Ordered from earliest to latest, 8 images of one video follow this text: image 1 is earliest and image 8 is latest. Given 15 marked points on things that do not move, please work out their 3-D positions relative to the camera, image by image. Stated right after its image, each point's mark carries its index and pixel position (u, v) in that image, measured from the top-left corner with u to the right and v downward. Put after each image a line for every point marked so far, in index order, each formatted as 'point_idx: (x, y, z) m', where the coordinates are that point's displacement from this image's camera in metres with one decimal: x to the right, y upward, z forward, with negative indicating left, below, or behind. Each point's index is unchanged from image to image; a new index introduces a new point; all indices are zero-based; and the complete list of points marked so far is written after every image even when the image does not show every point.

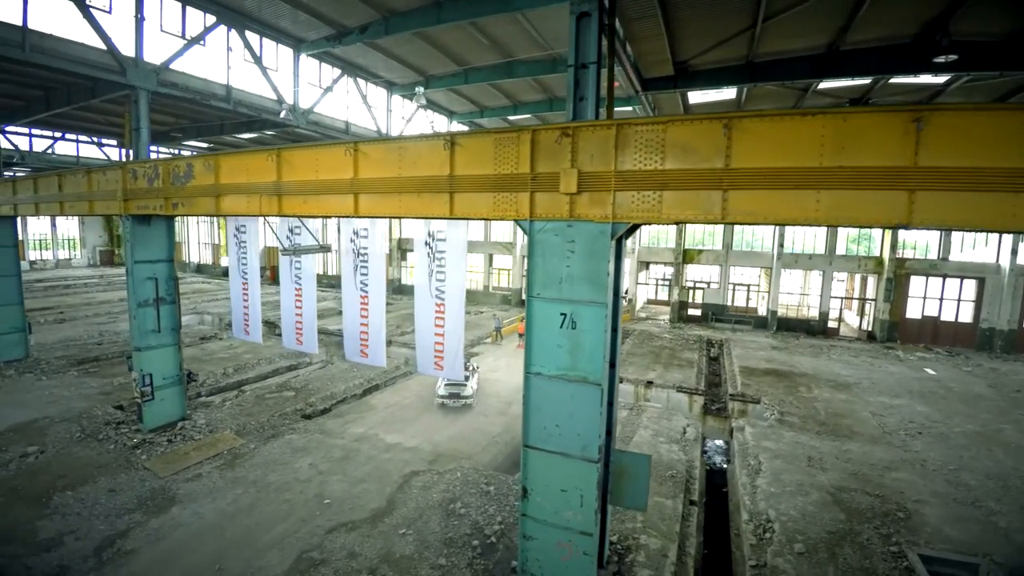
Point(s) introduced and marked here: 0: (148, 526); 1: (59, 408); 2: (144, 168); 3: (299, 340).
0: (-6.6, -4.3, +8.1) m
1: (-12.0, -3.2, +12.0) m
2: (-8.1, +2.7, +10.0) m
3: (-4.6, -1.1, +10.1) m
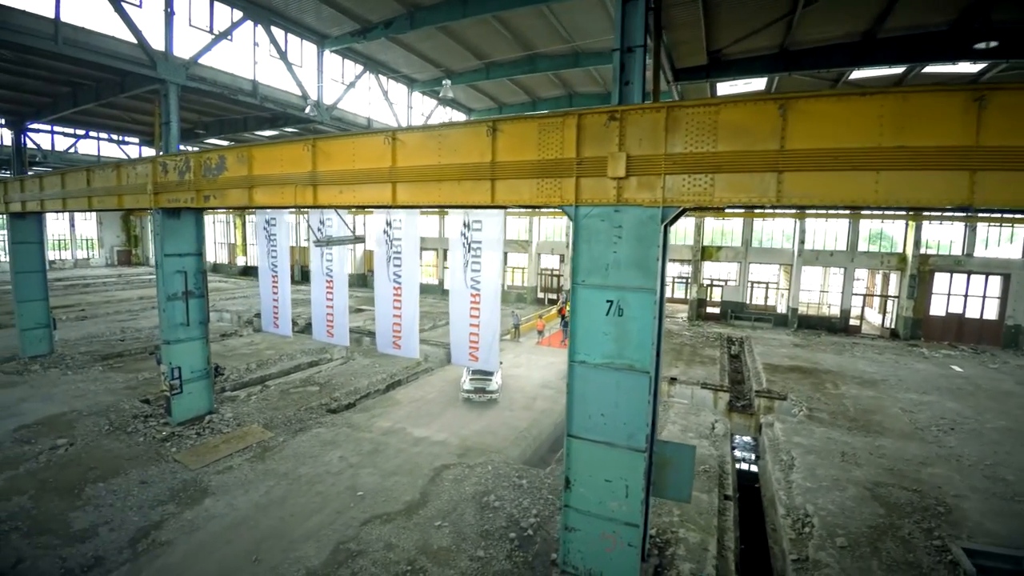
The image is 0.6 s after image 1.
0: (-5.9, -4.1, +8.1) m
1: (-11.3, -3.0, +12.0) m
2: (-7.5, +2.8, +10.0) m
3: (-3.9, -1.0, +10.1) m
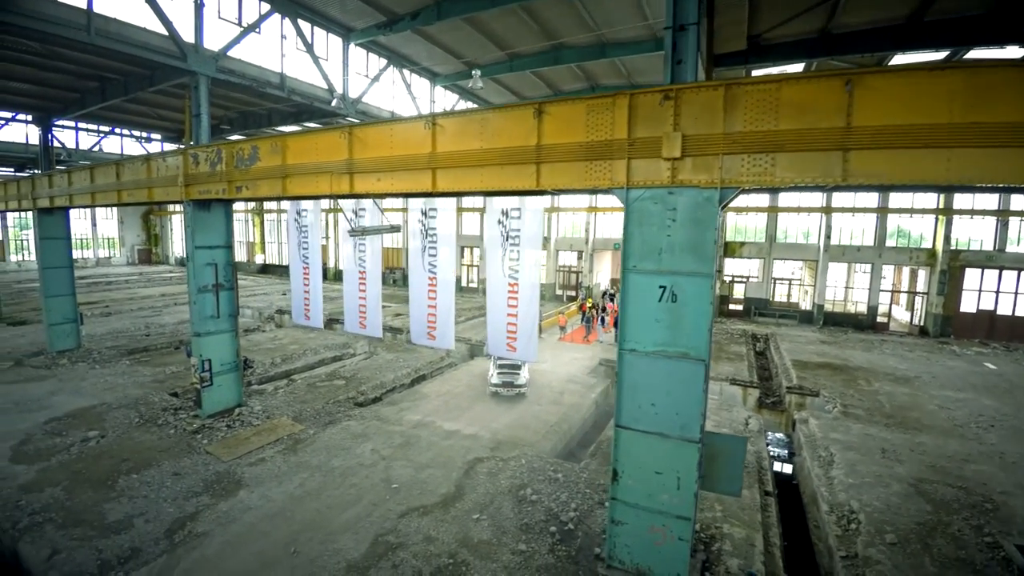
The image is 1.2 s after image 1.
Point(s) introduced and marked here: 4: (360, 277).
0: (-5.2, -3.9, +8.0) m
1: (-10.5, -2.8, +12.0) m
2: (-6.8, +3.0, +10.0) m
3: (-3.2, -0.8, +10.0) m
4: (-3.3, +0.3, +9.8) m
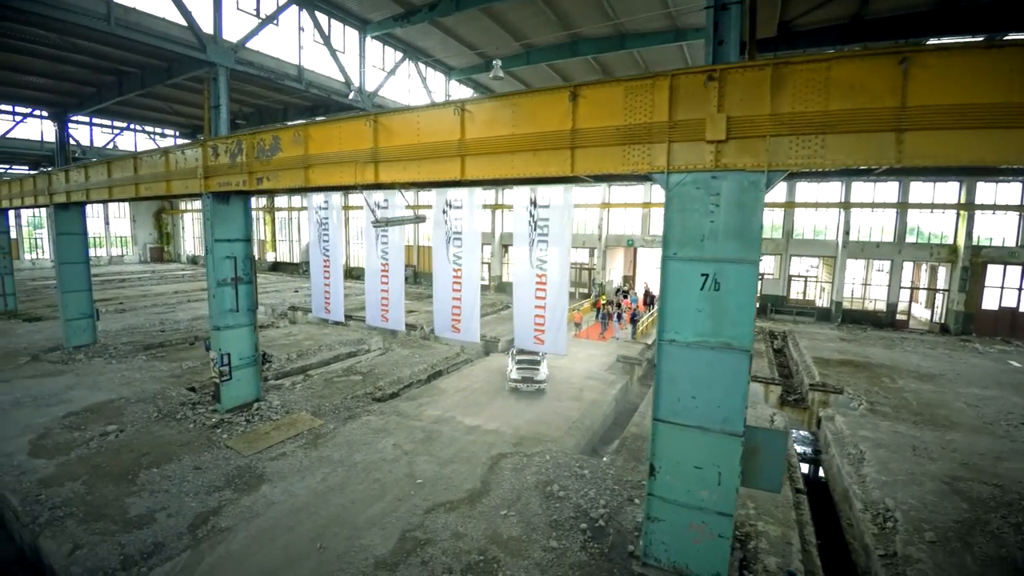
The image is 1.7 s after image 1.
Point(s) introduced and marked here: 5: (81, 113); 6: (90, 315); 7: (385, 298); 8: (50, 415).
0: (-4.7, -3.8, +7.9) m
1: (-10.0, -2.7, +12.0) m
2: (-6.3, +3.2, +9.9) m
3: (-2.7, -0.6, +9.9) m
4: (-2.8, +0.4, +9.7) m
5: (-15.2, +6.2, +16.0) m
6: (-13.8, -0.9, +14.9) m
7: (-2.7, -0.2, +9.8) m
8: (-10.6, -2.9, +10.3) m
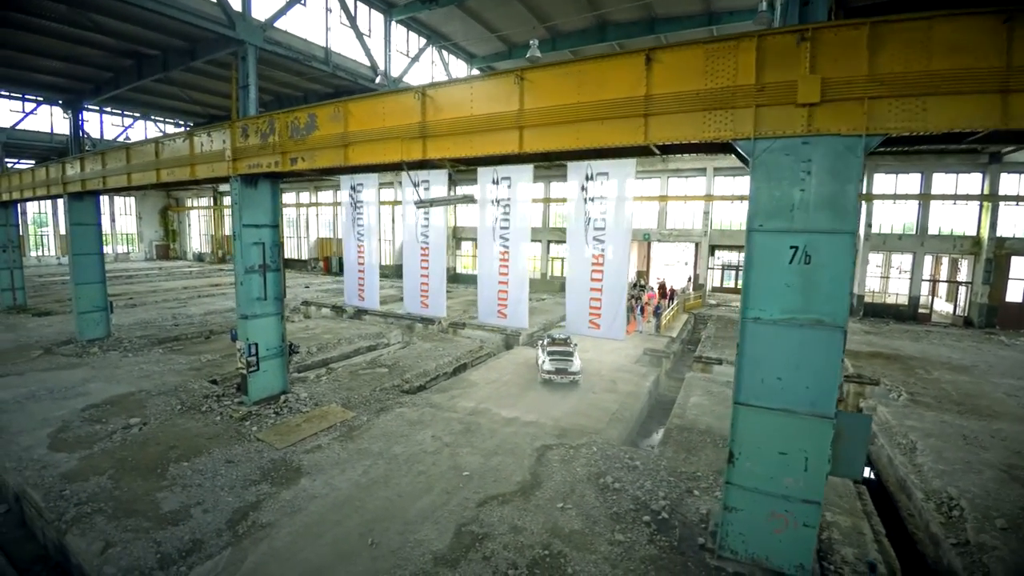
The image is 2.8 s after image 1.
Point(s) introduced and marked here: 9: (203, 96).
0: (-3.8, -3.5, +7.5) m
1: (-9.1, -2.4, +11.5) m
2: (-5.4, +3.4, +9.5) m
3: (-1.8, -0.3, +9.5) m
4: (-1.9, +0.7, +9.3) m
5: (-14.4, +6.5, +15.6) m
6: (-13.0, -0.6, +14.4) m
7: (-1.8, +0.1, +9.4) m
8: (-9.7, -2.6, +9.9) m
9: (-11.8, +7.4, +17.4) m
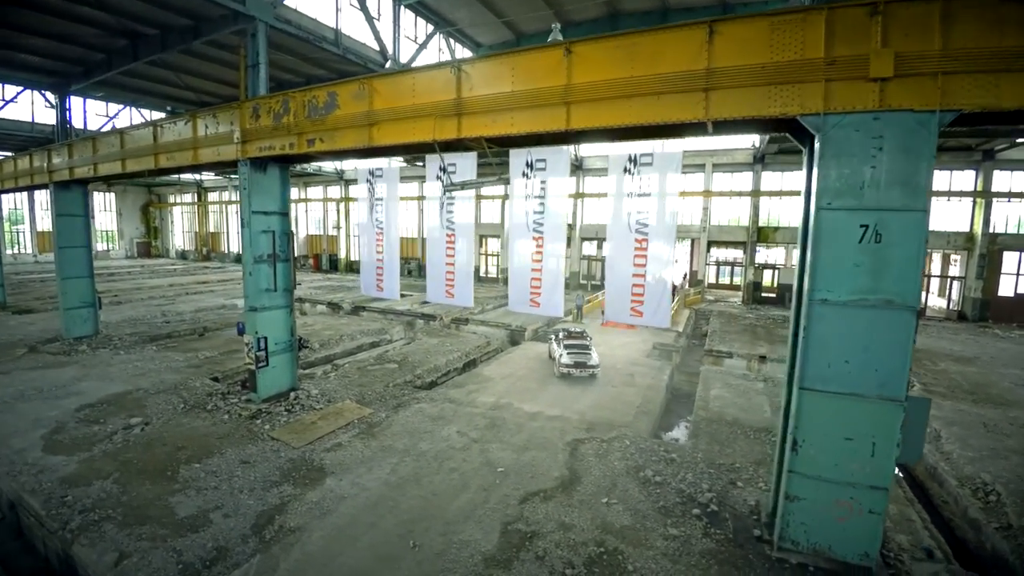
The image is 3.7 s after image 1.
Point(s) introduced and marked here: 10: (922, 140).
0: (-3.2, -3.3, +7.0) m
1: (-8.6, -2.2, +10.8) m
2: (-4.8, +3.6, +9.0) m
3: (-1.2, -0.1, +9.1) m
4: (-1.3, +0.9, +8.9) m
5: (-14.1, +6.6, +14.7) m
6: (-12.6, -0.5, +13.6) m
7: (-1.2, +0.3, +9.0) m
8: (-9.1, -2.4, +9.2) m
9: (-11.6, +7.6, +16.6) m
10: (+4.5, +1.7, +5.0) m
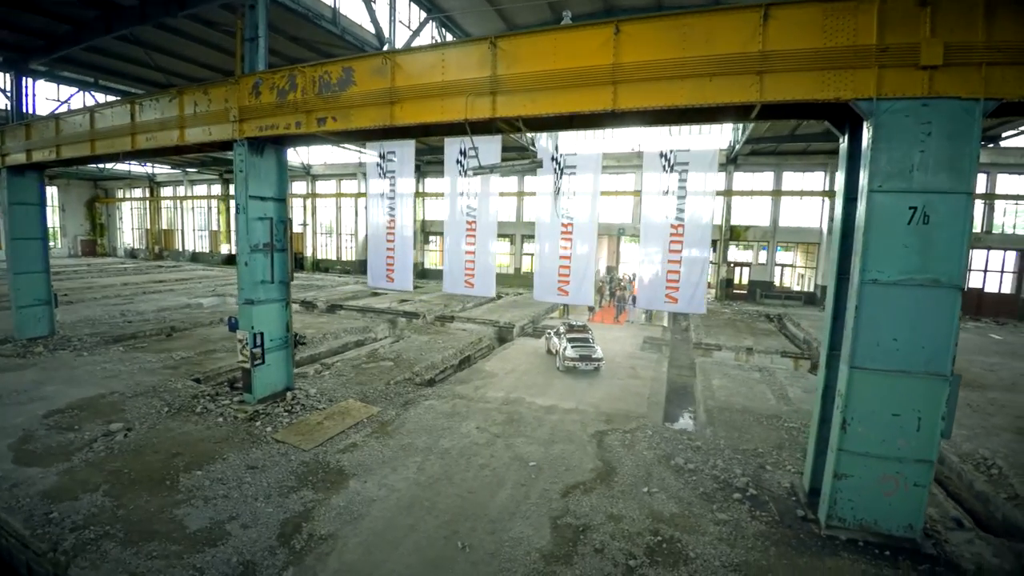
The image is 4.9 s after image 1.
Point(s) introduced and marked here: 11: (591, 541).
0: (-2.6, -3.1, +6.5) m
1: (-8.4, -2.1, +9.8) m
2: (-4.4, +3.8, +8.3) m
3: (-0.8, +0.1, +8.7) m
4: (-0.9, +1.1, +8.6) m
5: (-14.2, +6.7, +13.1) m
6: (-12.6, -0.4, +12.1) m
7: (-0.8, +0.5, +8.7) m
8: (-8.7, -2.3, +8.0) m
9: (-11.9, +7.7, +15.3) m
10: (+5.3, +1.9, +5.2) m
11: (+1.0, -3.2, +5.7) m
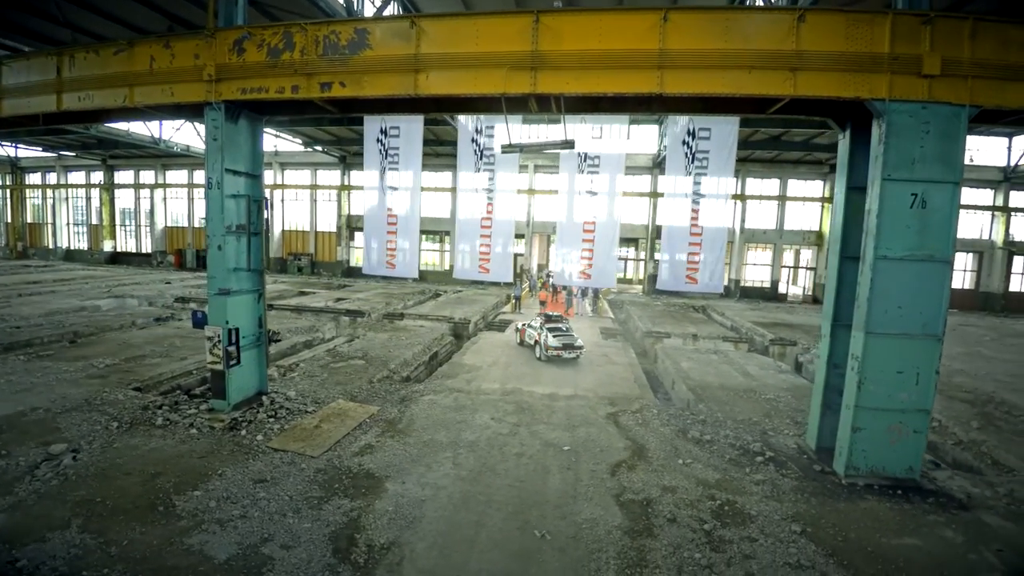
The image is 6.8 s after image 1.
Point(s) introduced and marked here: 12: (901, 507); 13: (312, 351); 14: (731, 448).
0: (-1.7, -2.8, +5.8) m
1: (-8.1, -1.9, +7.8) m
2: (-4.1, +4.0, +7.2) m
3: (-0.6, +0.4, +8.4) m
4: (-0.6, +1.4, +8.2) m
5: (-14.7, +6.8, +9.9) m
6: (-12.8, -0.3, +9.2) m
7: (-0.6, +0.8, +8.3) m
8: (-8.1, -2.1, +6.0) m
9: (-12.9, +7.8, +12.5) m
10: (+6.1, +2.3, +6.2) m
11: (+1.9, -2.9, +5.8) m
12: (+5.2, -2.9, +6.1) m
13: (-5.2, -1.7, +12.3) m
14: (+3.7, -2.7, +7.6) m
